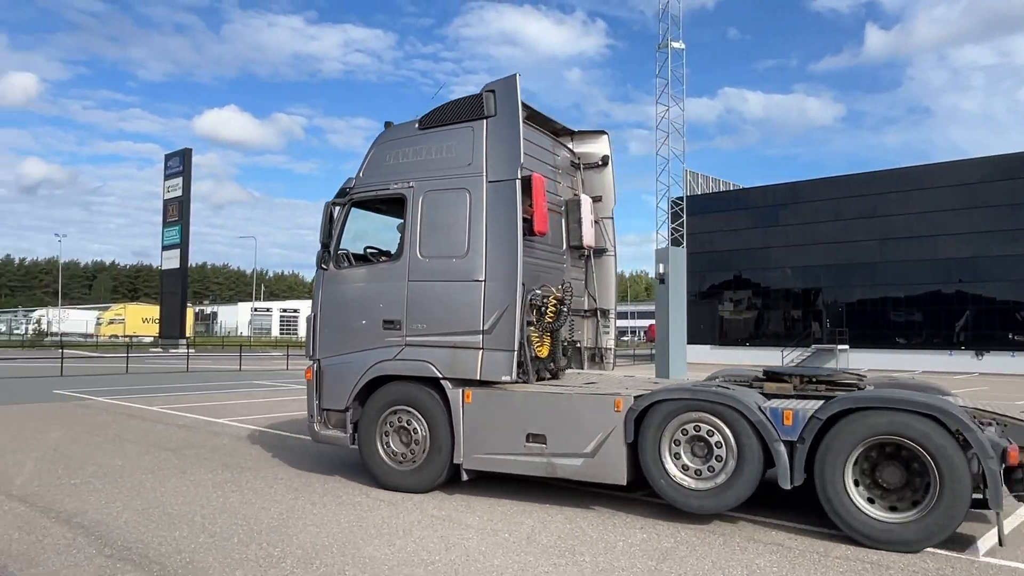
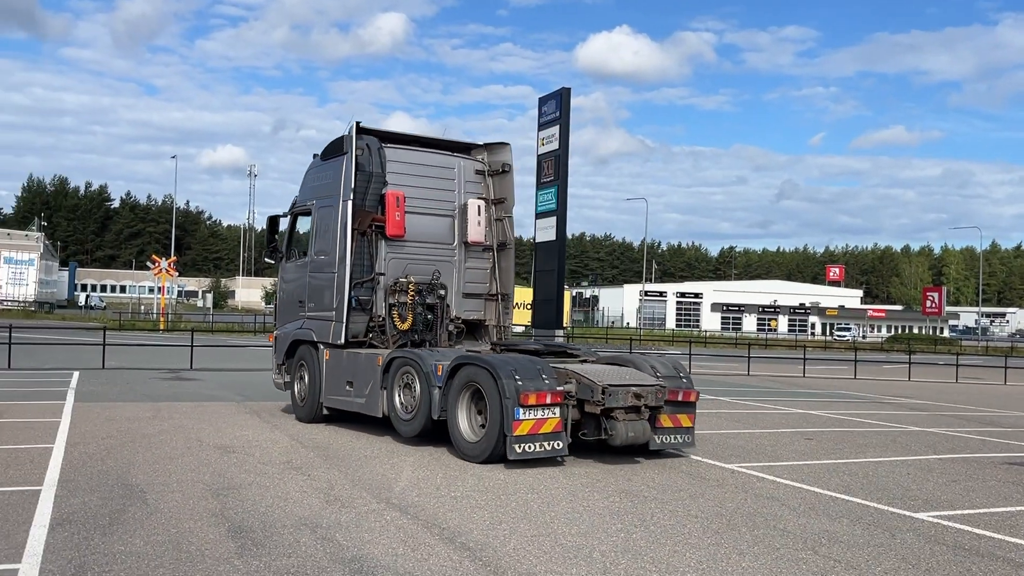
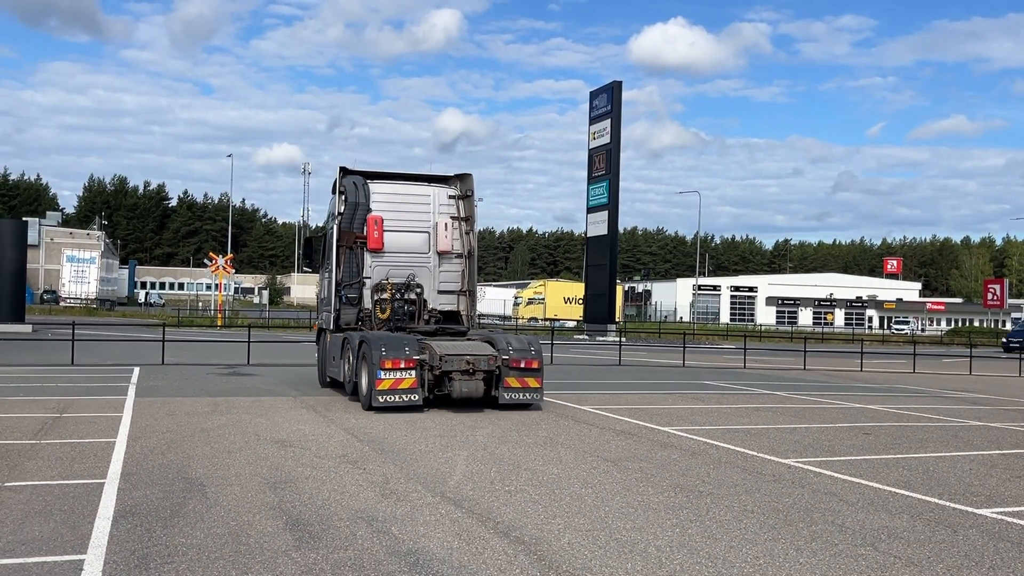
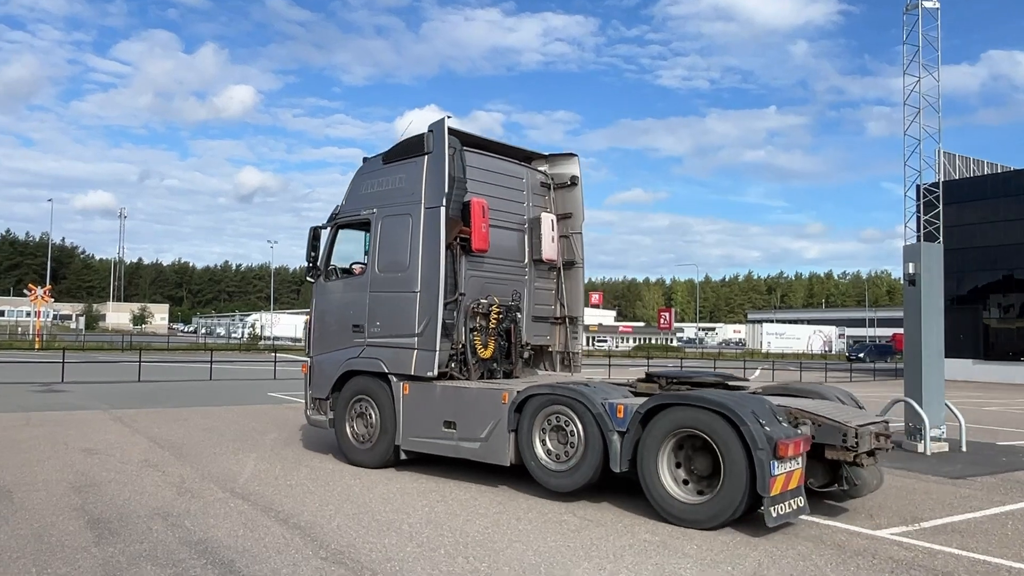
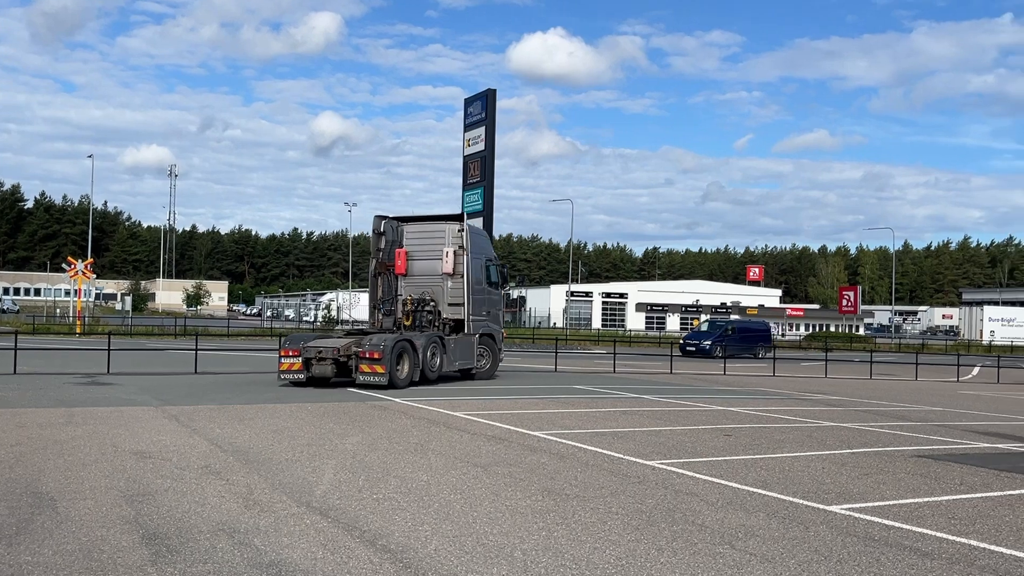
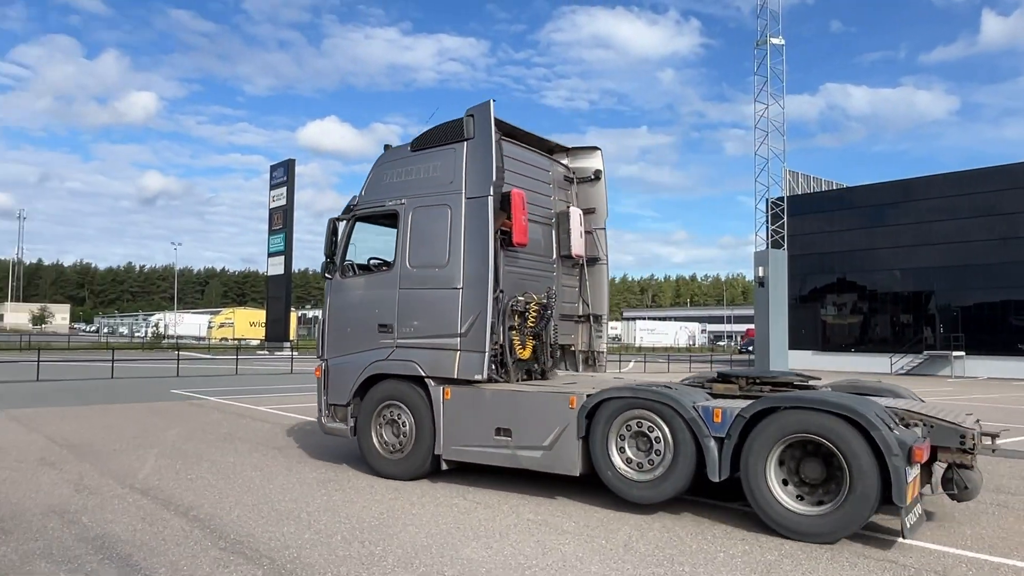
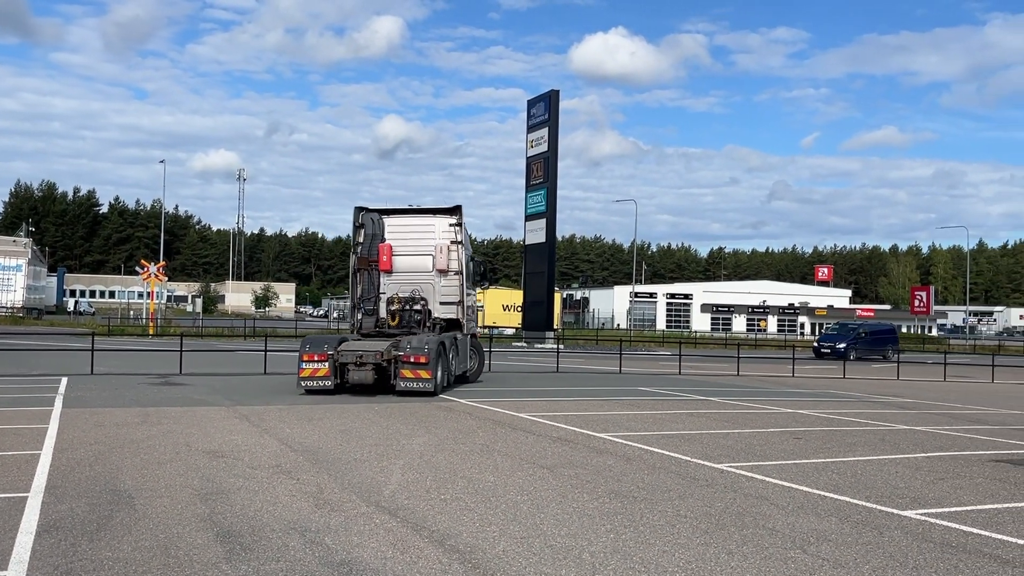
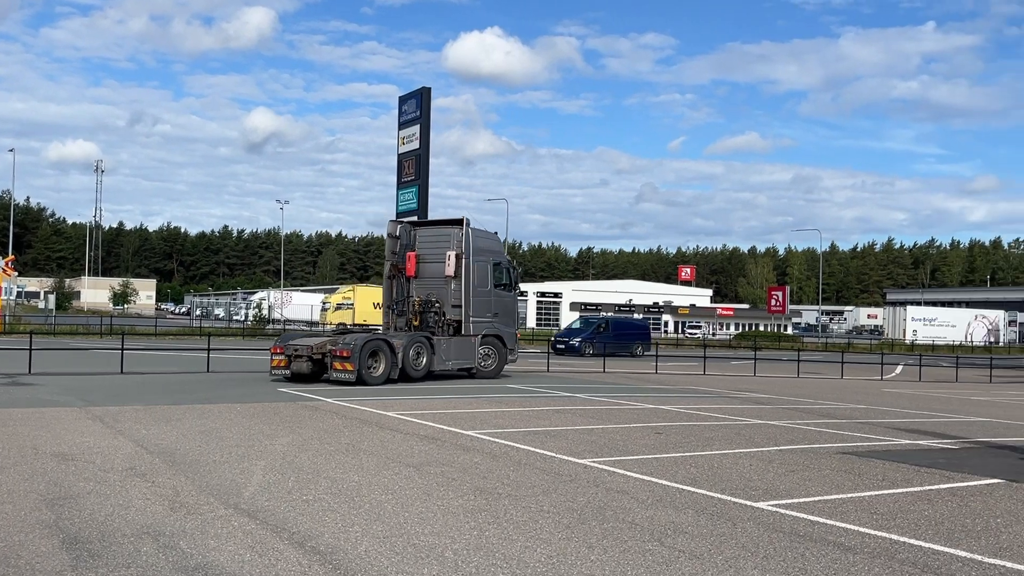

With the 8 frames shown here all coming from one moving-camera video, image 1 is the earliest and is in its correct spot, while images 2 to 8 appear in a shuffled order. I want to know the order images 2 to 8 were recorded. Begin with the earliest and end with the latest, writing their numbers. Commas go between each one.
6, 4, 2, 3, 7, 5, 8
